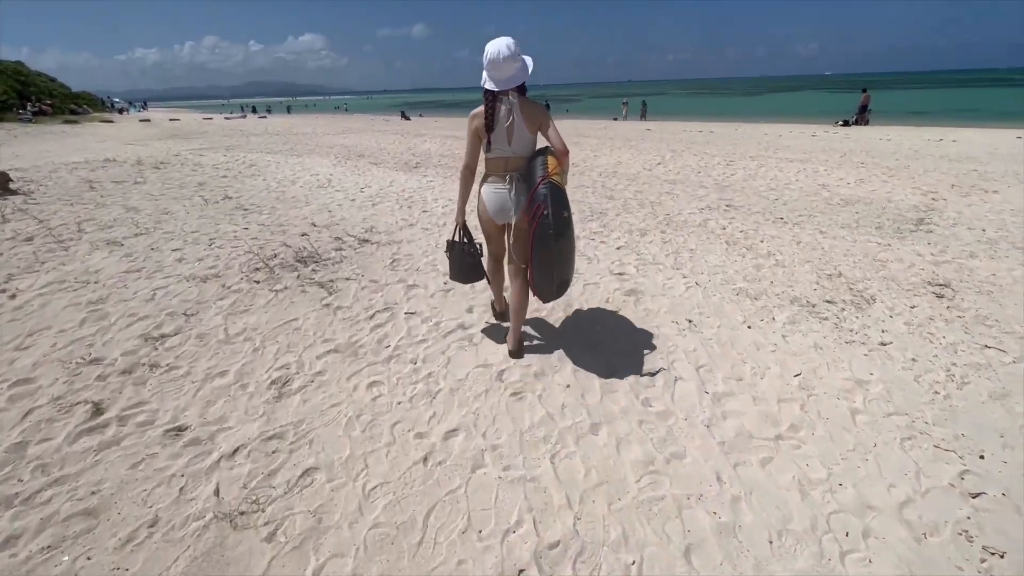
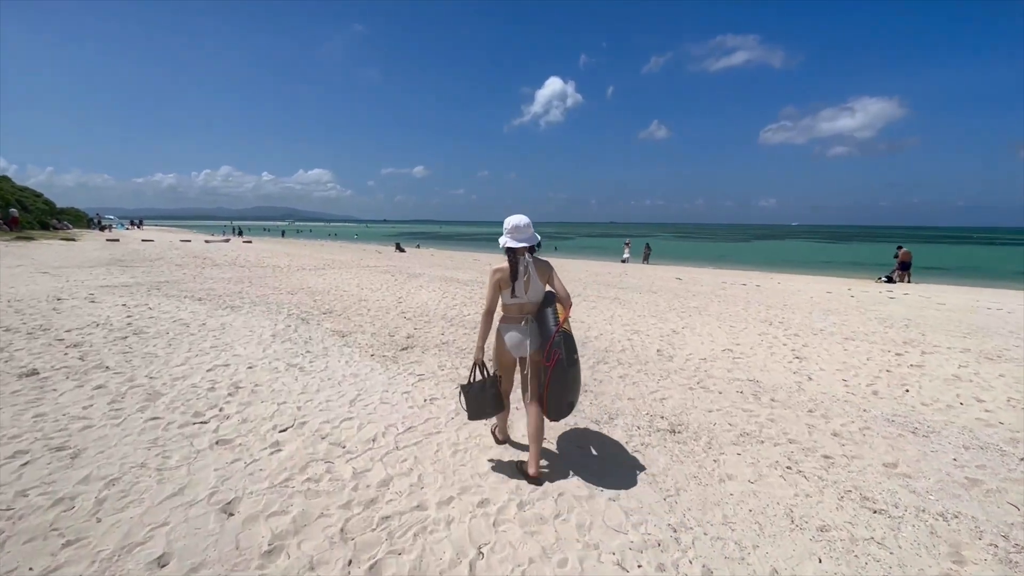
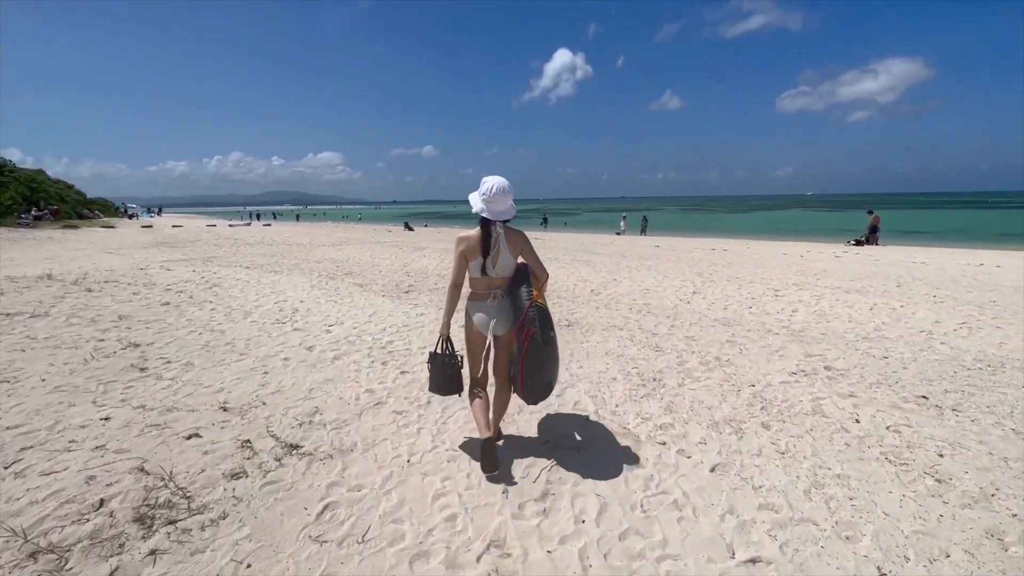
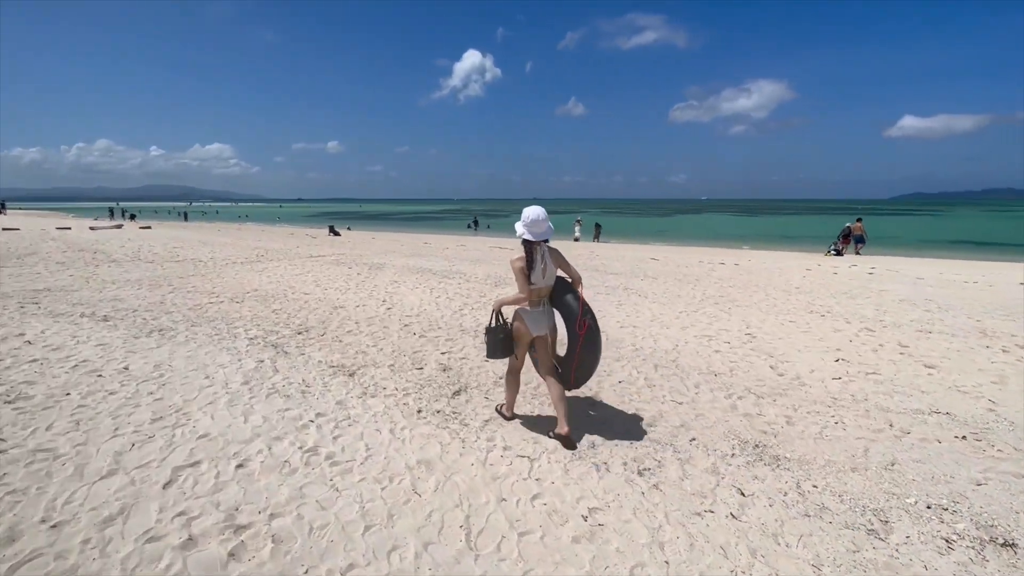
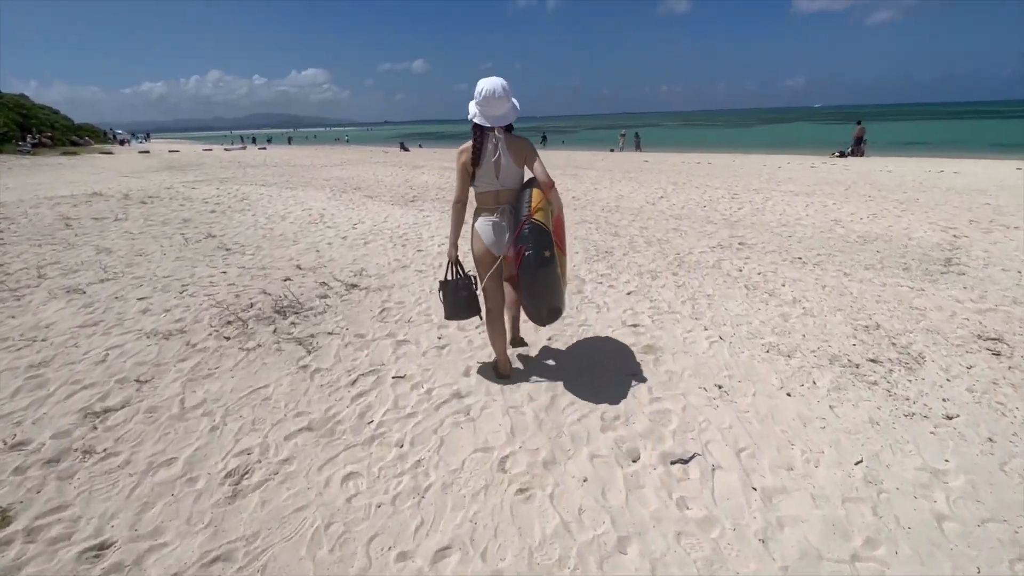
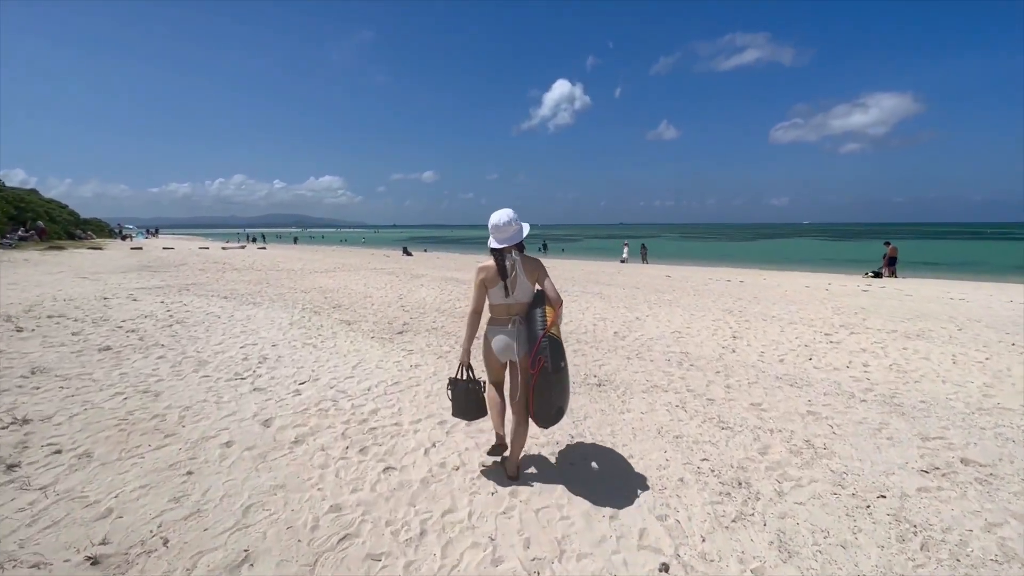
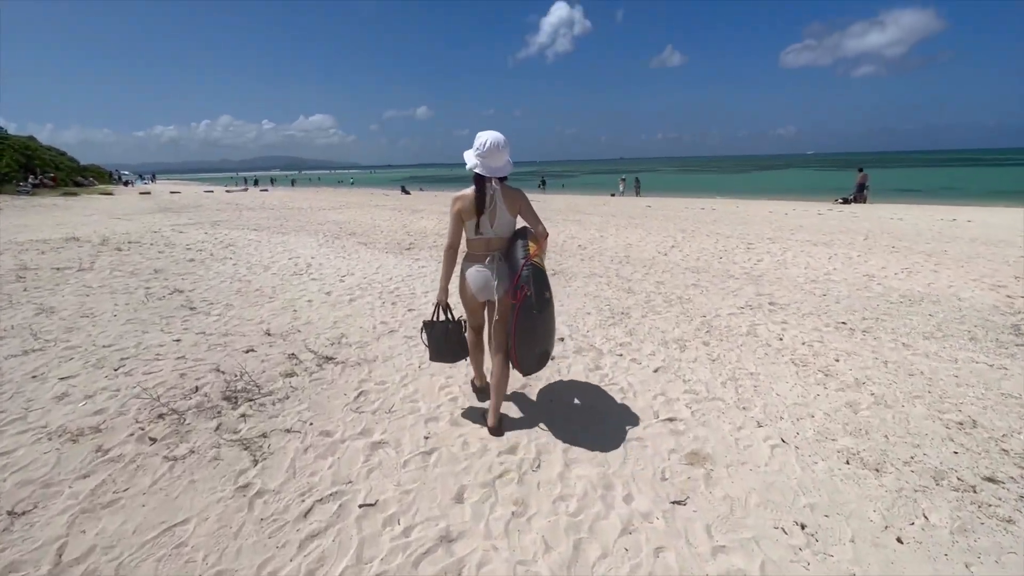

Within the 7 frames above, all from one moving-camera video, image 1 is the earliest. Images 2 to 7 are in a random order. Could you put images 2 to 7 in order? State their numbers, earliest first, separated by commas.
5, 7, 3, 6, 2, 4
